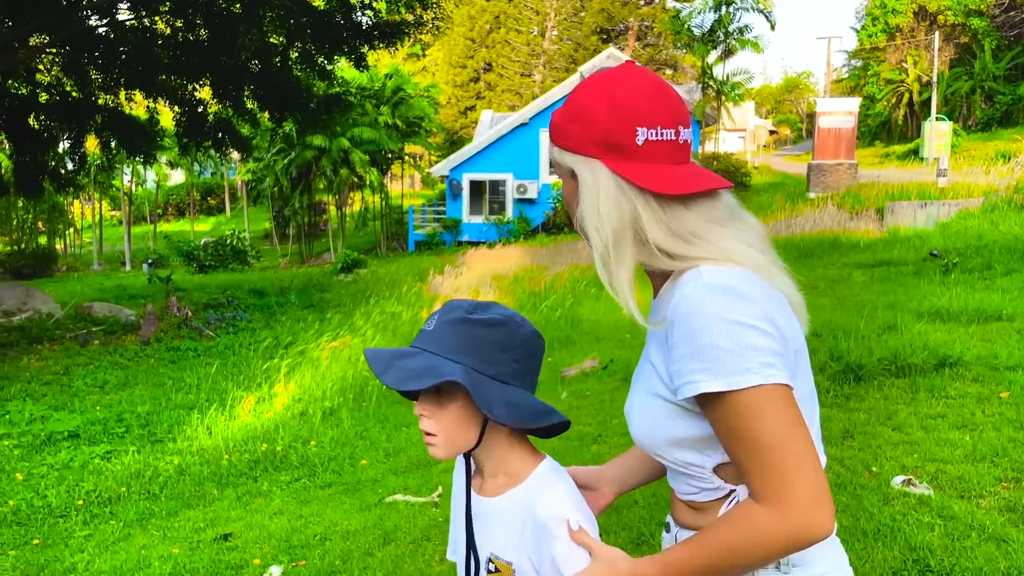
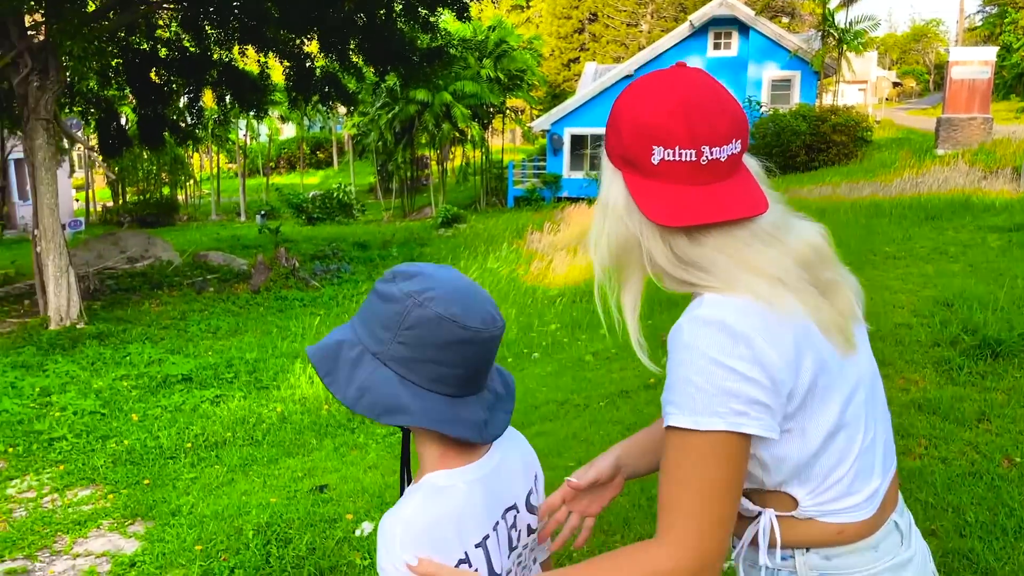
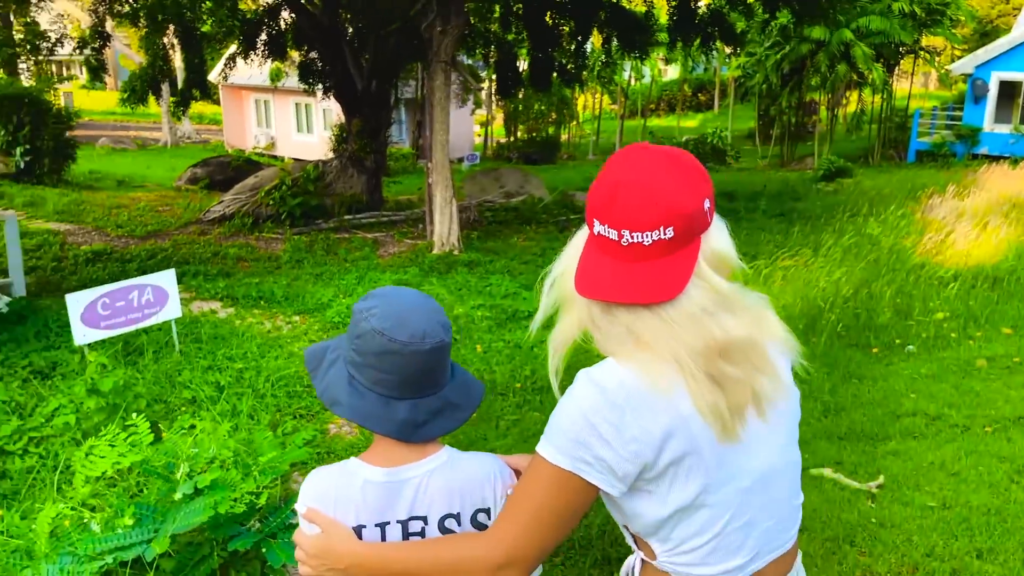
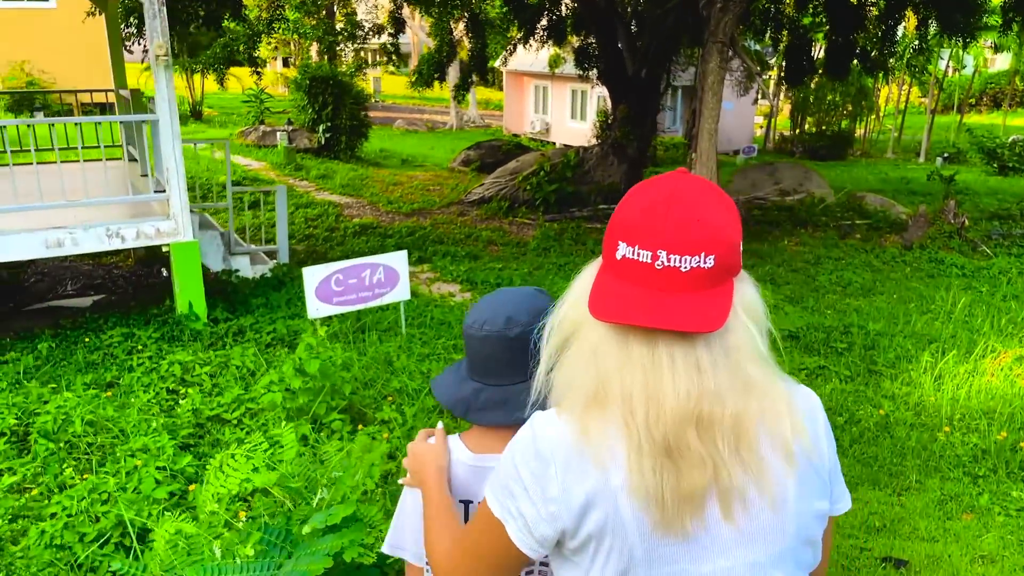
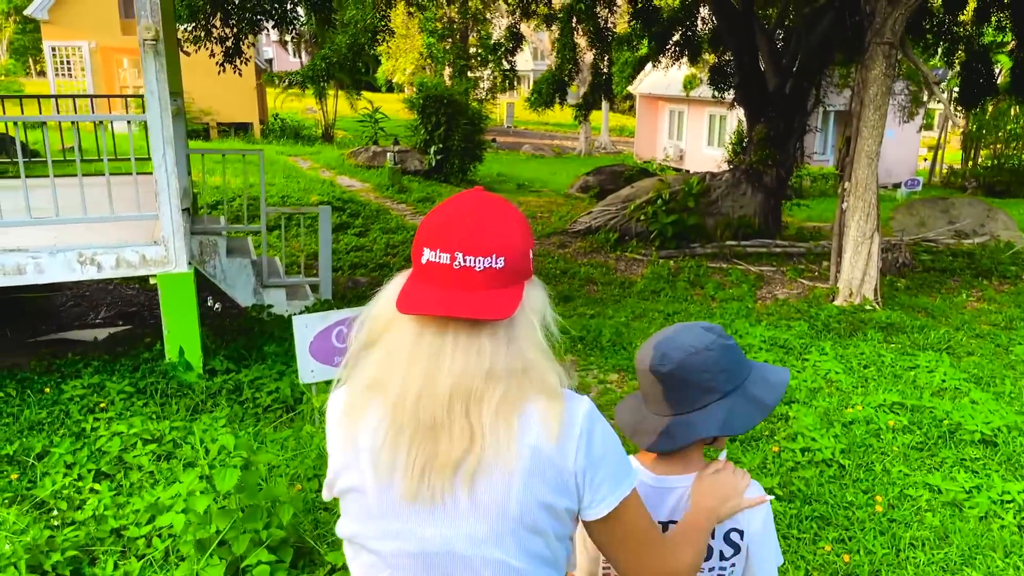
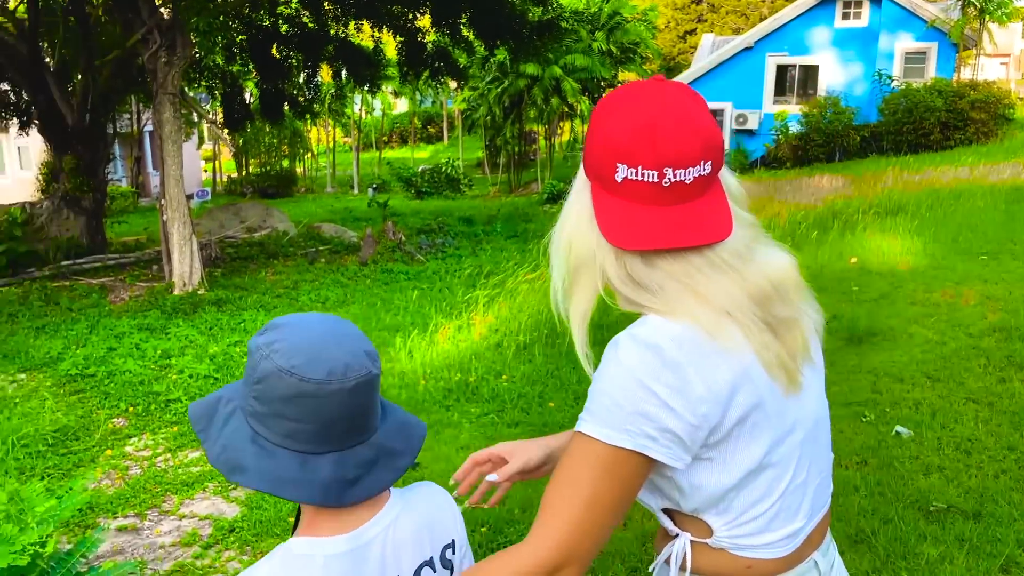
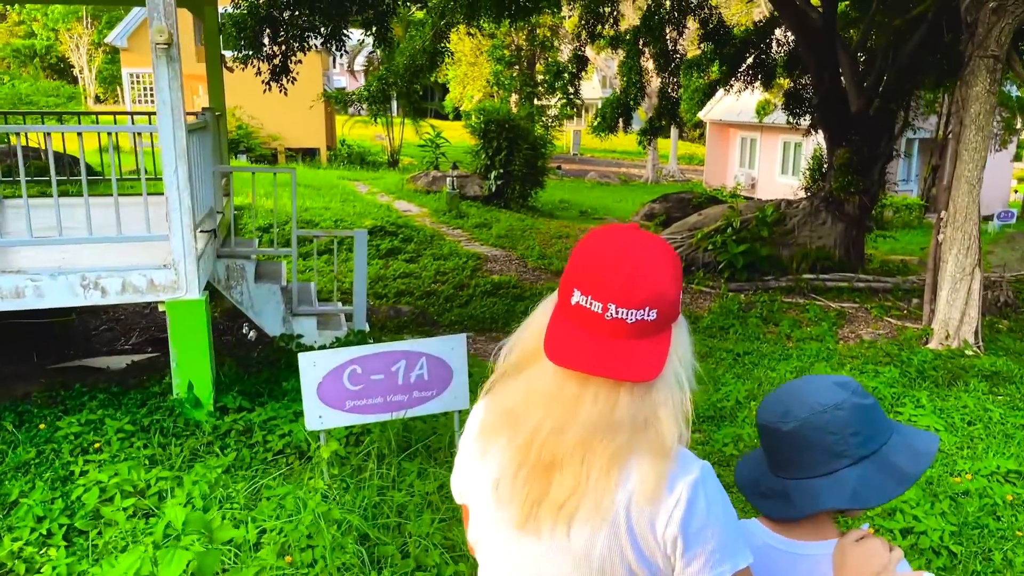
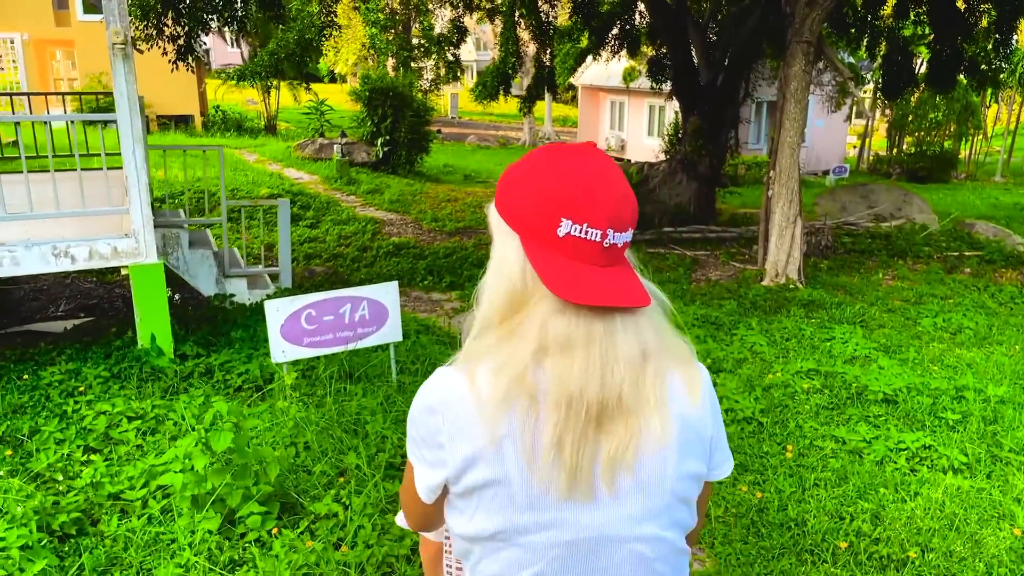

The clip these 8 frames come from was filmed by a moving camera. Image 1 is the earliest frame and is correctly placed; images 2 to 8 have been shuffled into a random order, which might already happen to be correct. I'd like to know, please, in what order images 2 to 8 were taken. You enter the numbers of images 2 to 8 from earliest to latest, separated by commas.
2, 6, 3, 4, 8, 5, 7
